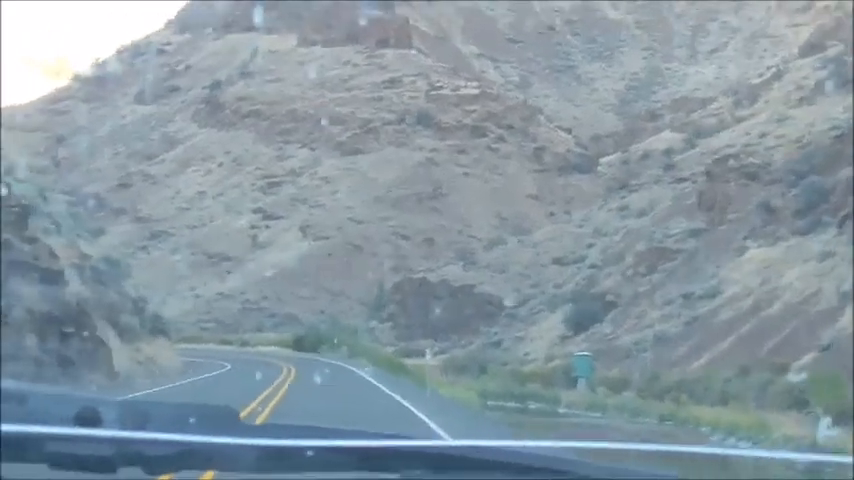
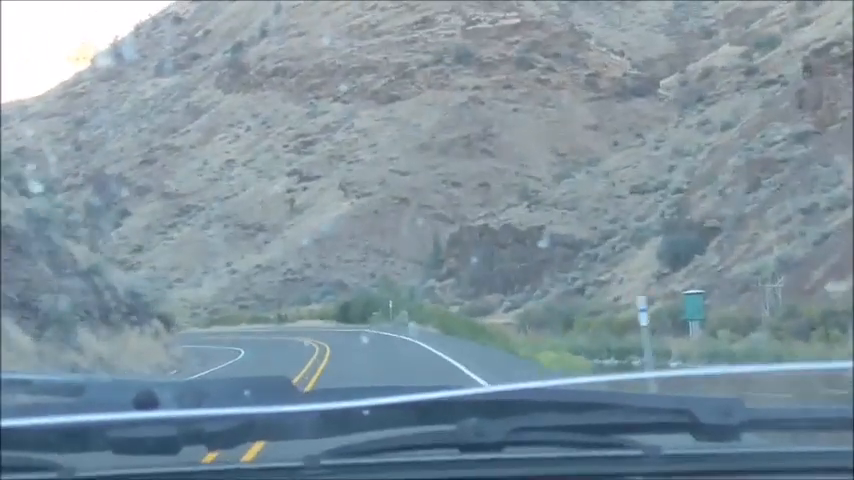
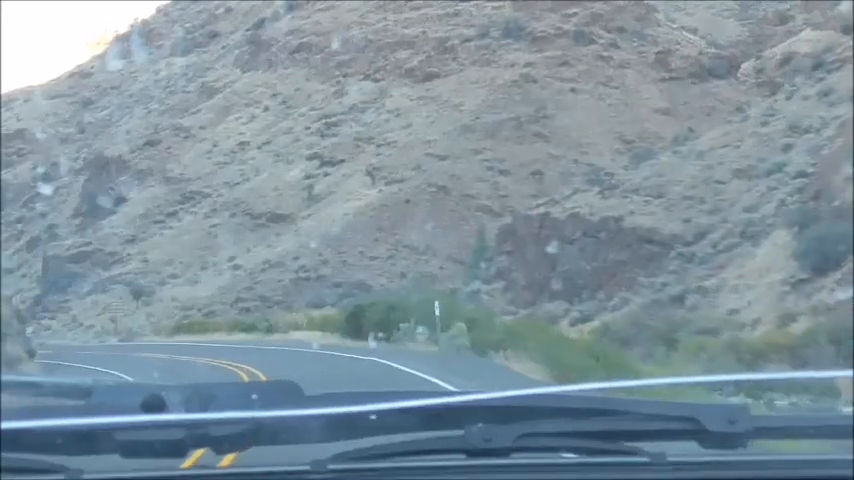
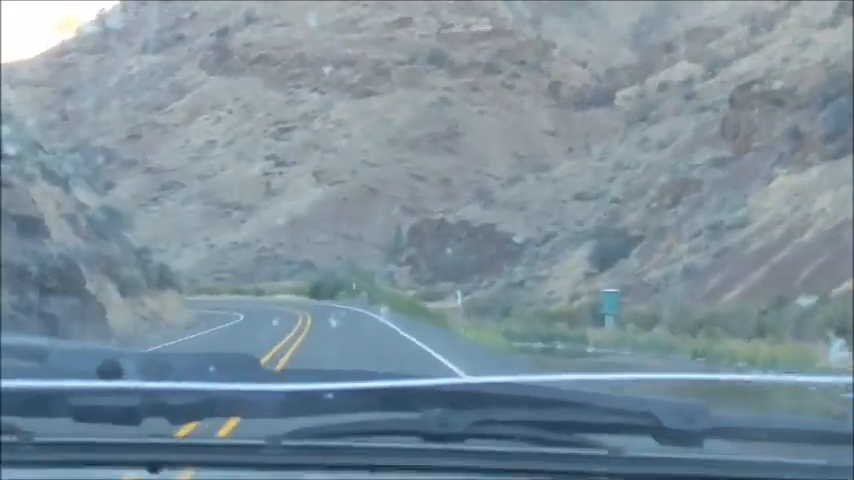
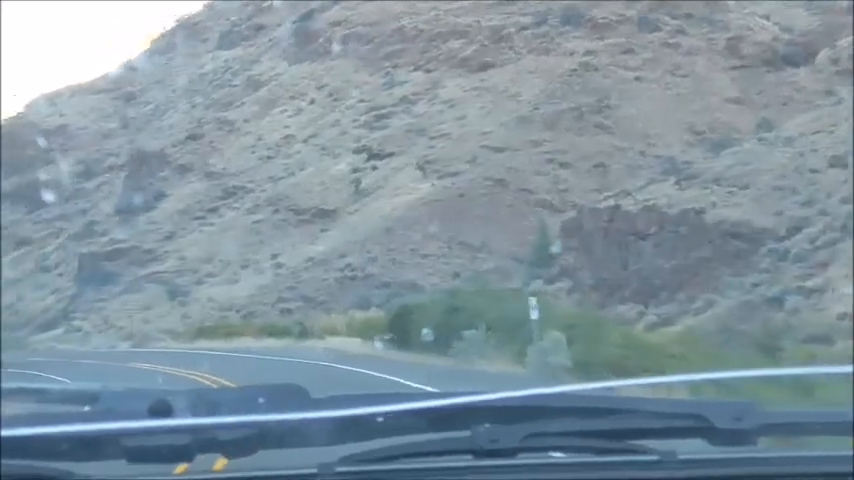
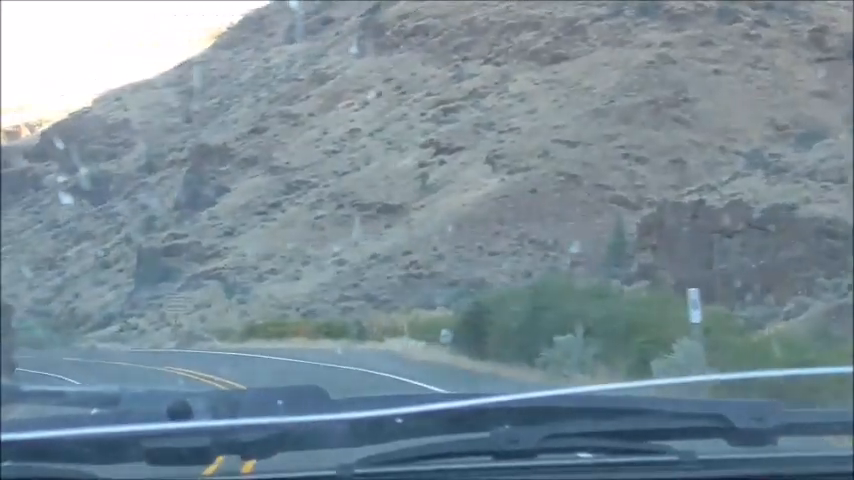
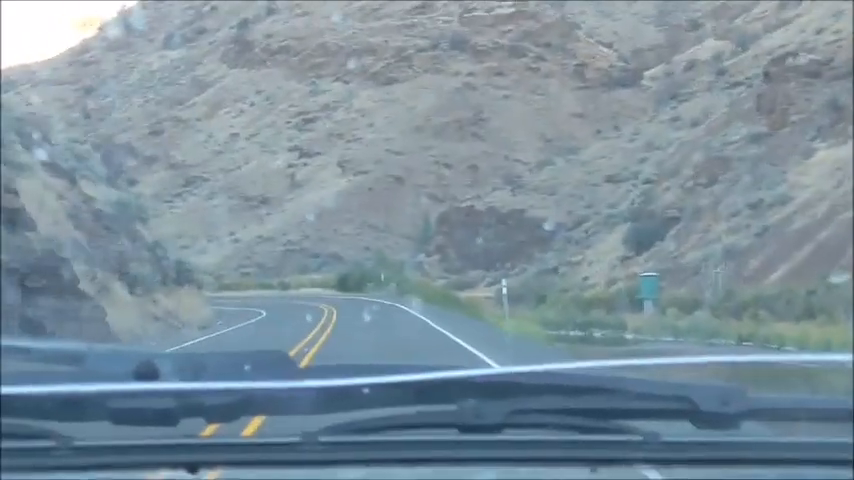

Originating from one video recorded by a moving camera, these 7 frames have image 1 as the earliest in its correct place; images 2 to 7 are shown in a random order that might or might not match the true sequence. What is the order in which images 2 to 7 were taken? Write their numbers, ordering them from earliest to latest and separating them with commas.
4, 7, 2, 3, 5, 6
